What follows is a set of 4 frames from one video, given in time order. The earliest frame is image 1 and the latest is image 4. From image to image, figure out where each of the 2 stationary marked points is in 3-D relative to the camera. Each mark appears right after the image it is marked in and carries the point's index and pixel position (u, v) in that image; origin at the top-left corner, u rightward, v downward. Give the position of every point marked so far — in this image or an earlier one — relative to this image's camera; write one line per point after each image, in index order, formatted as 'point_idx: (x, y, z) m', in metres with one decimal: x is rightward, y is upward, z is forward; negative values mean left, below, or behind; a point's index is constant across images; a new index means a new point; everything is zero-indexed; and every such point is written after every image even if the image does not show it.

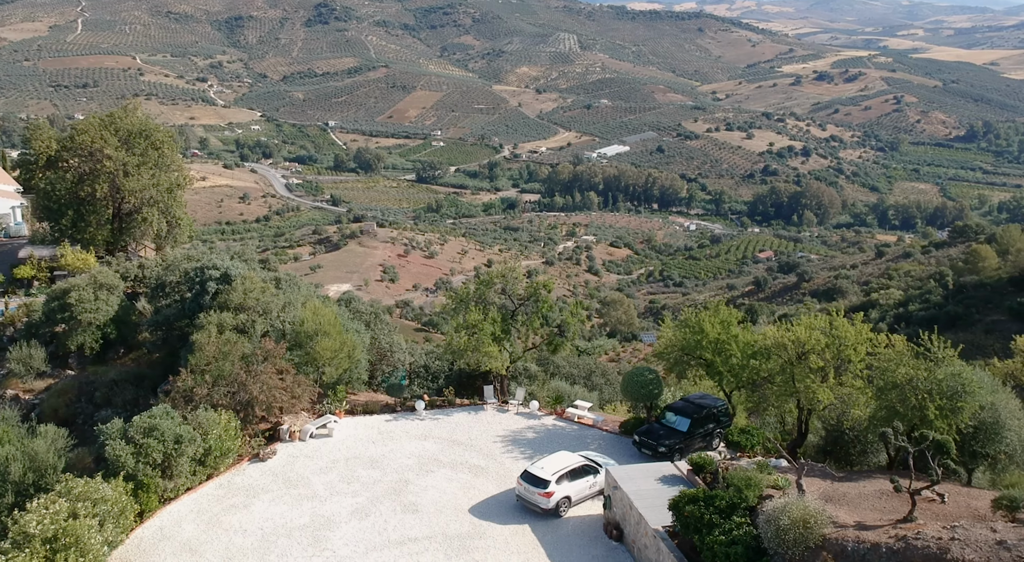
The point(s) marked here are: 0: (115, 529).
0: (-7.9, -4.9, +17.1) m
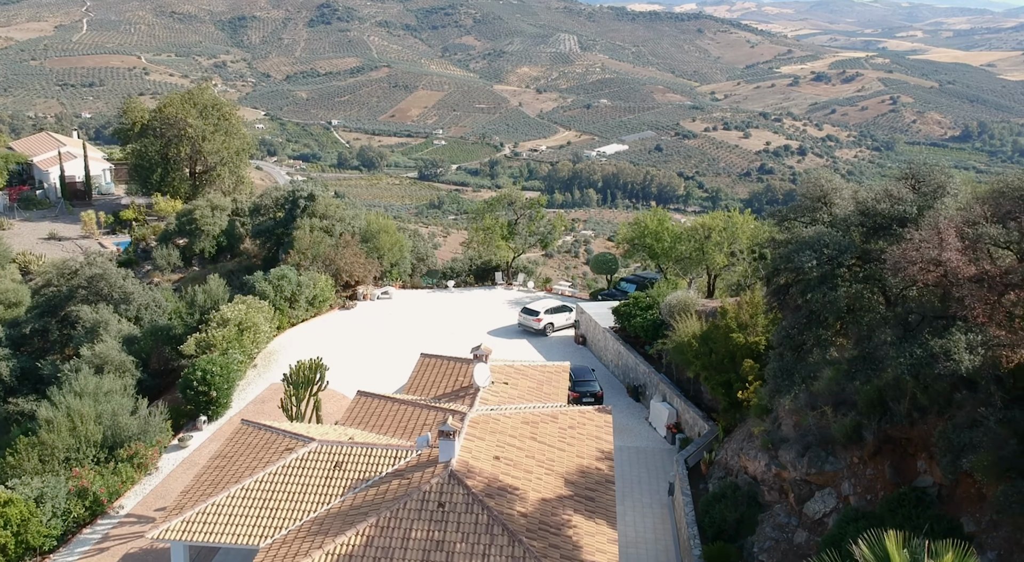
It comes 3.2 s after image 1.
0: (-7.8, -1.5, +27.4) m
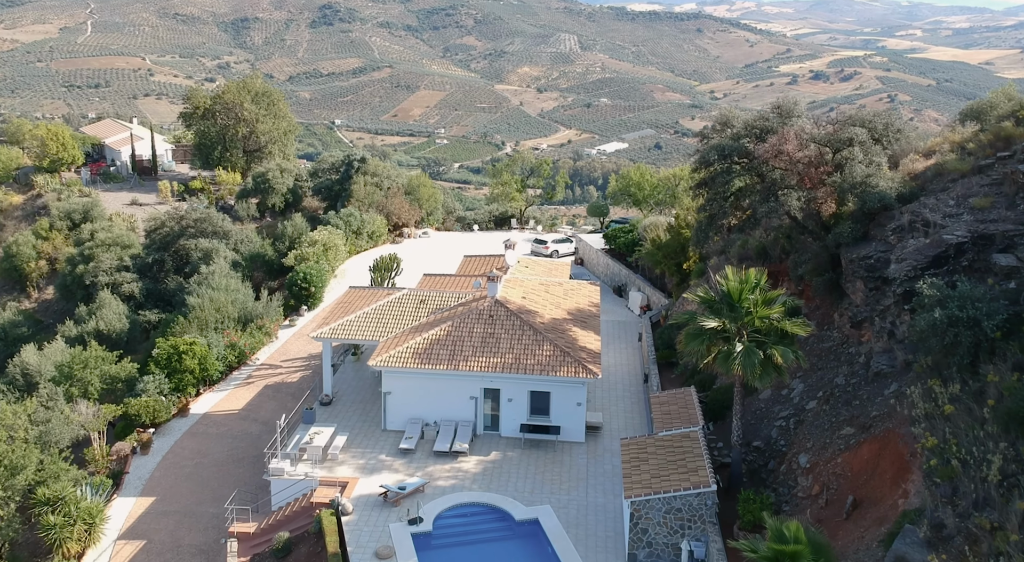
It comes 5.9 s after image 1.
0: (-7.1, +1.3, +36.2) m
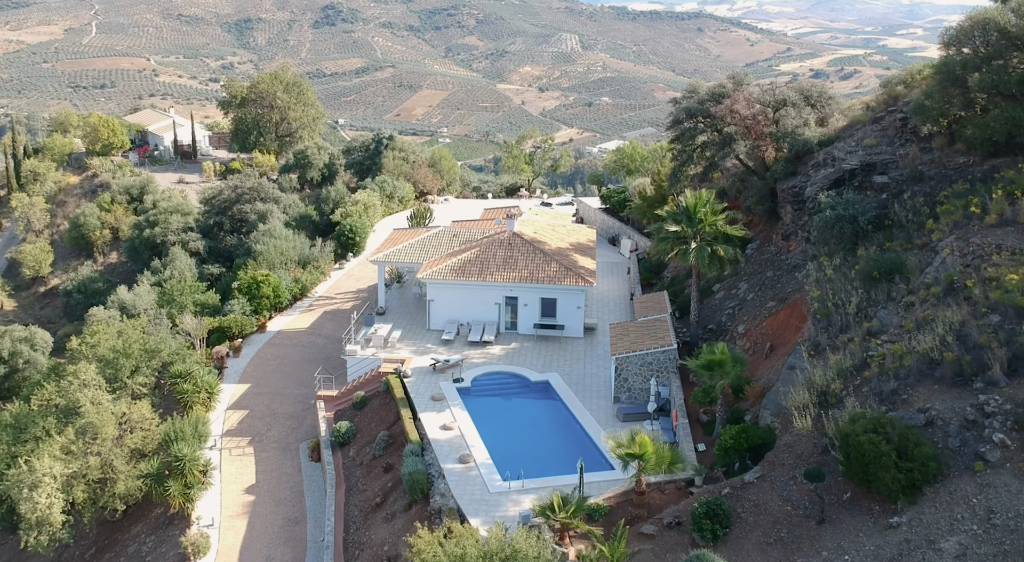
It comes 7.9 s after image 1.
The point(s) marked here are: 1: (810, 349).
0: (-6.6, +3.5, +42.6) m
1: (+6.7, -1.5, +19.2) m
